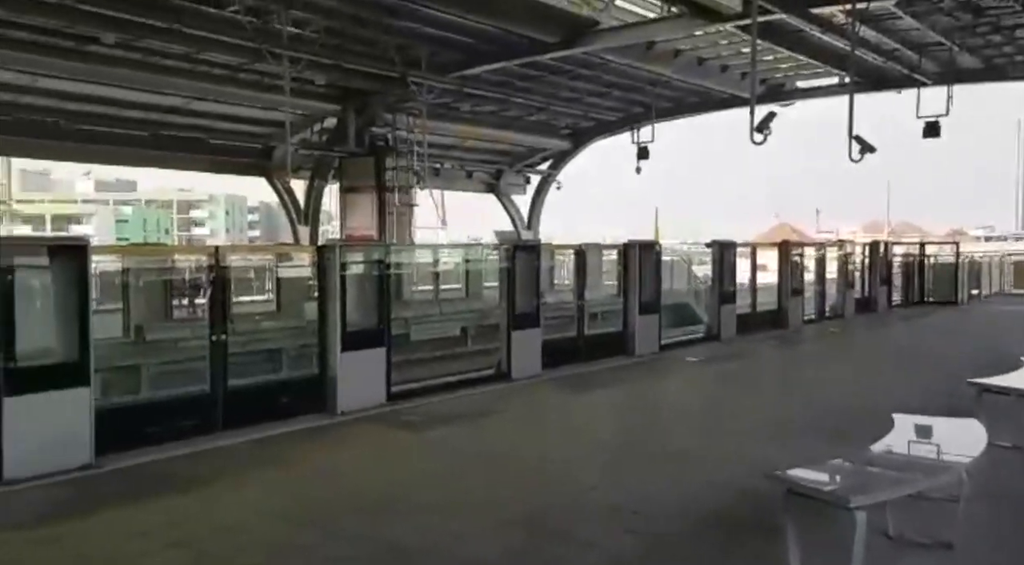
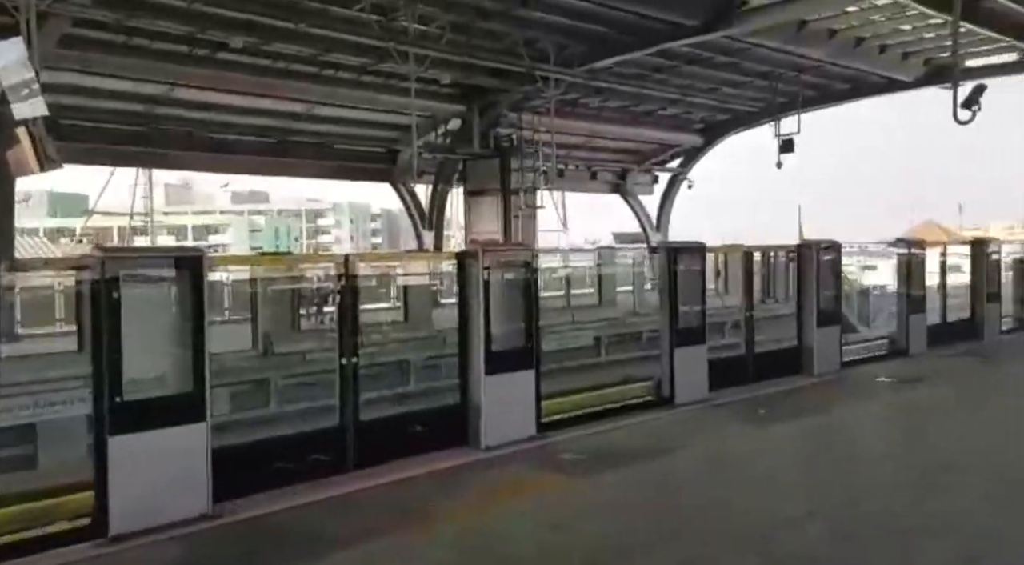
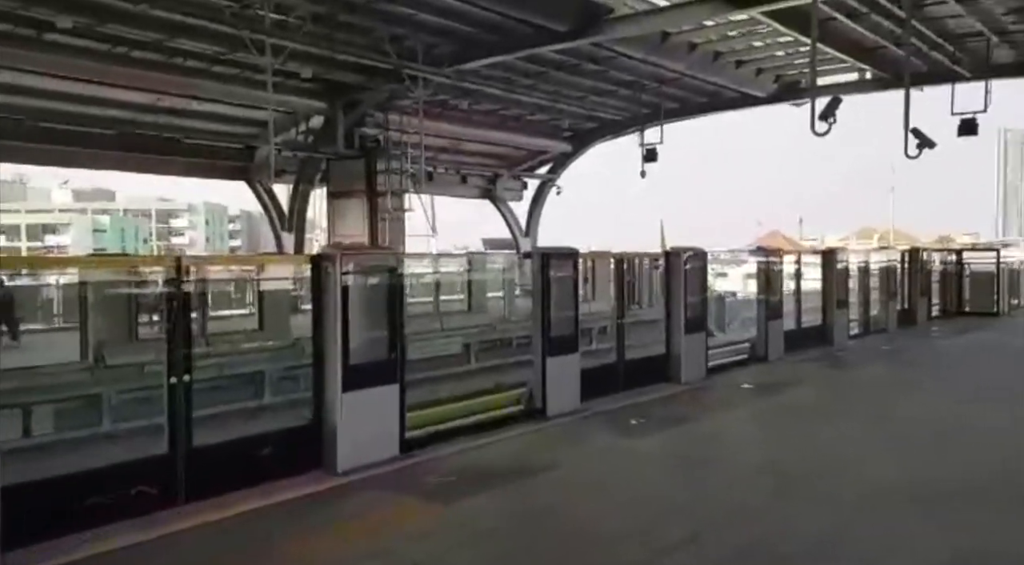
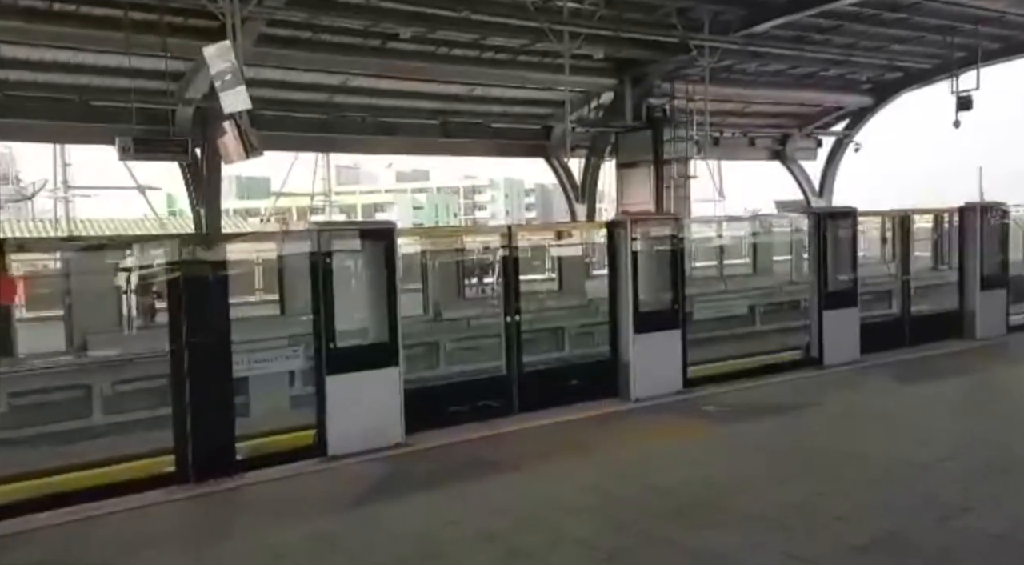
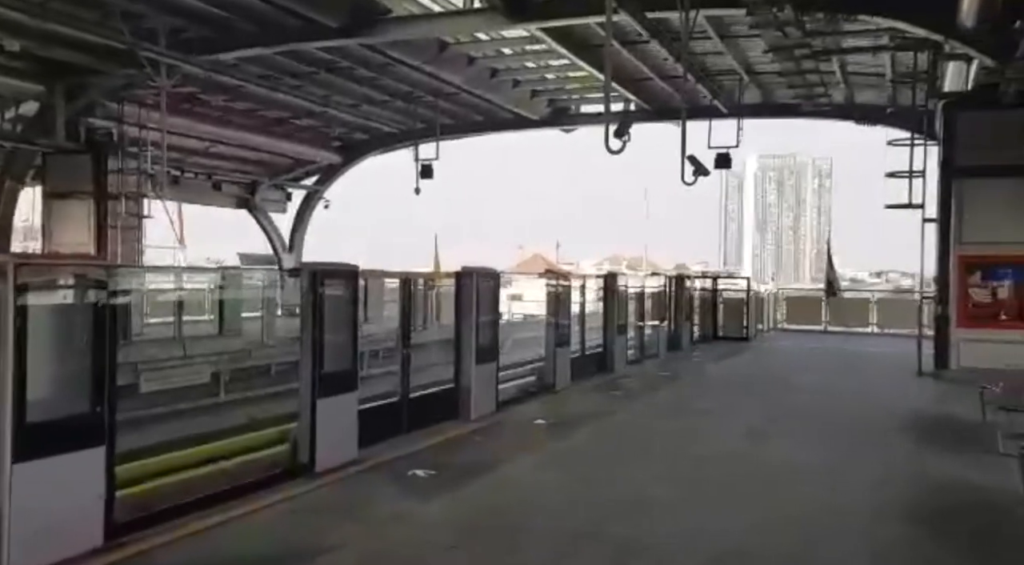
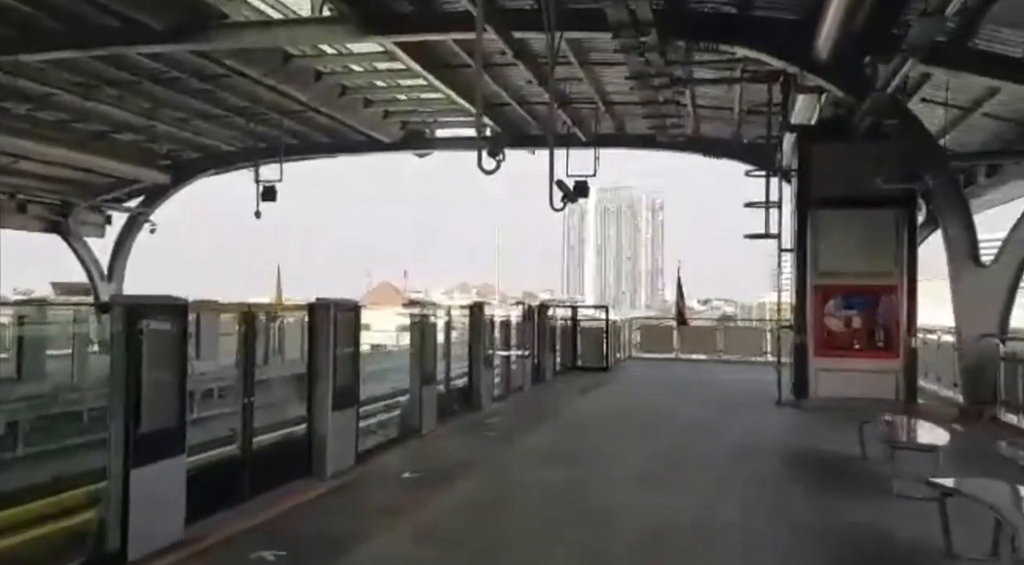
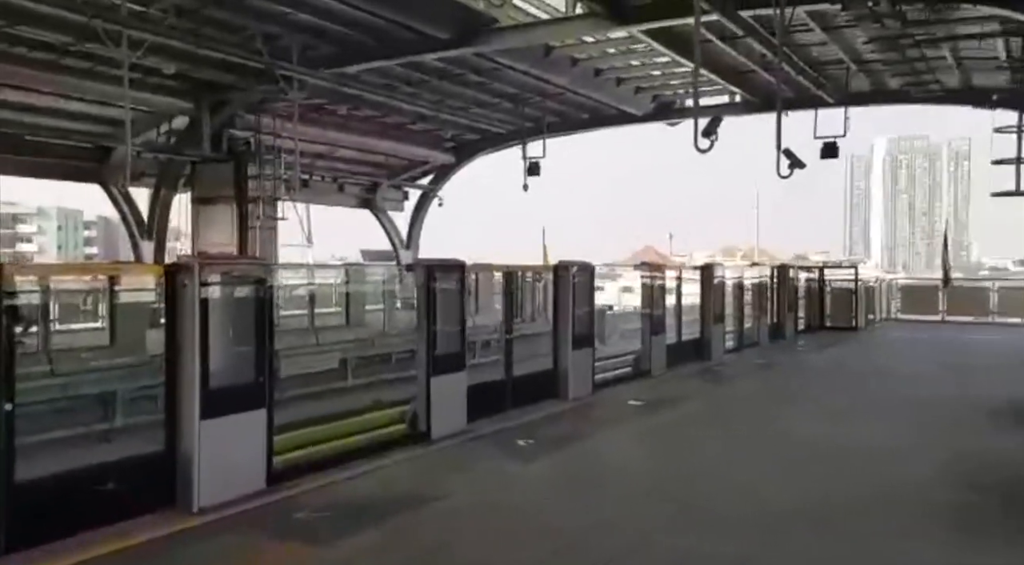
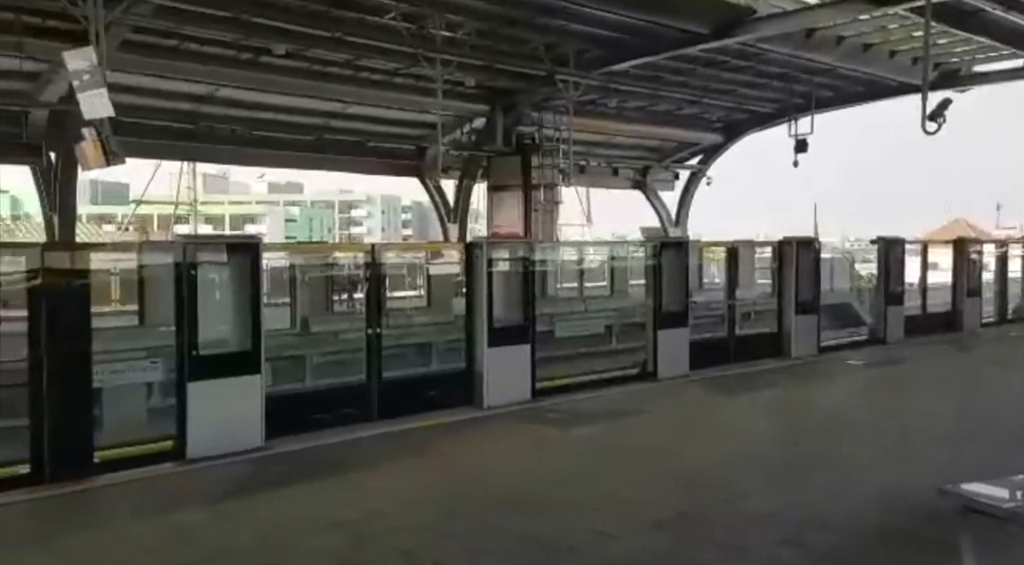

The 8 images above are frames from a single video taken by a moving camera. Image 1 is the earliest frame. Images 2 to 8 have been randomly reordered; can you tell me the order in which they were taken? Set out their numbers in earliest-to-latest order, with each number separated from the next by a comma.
8, 4, 2, 3, 7, 5, 6
